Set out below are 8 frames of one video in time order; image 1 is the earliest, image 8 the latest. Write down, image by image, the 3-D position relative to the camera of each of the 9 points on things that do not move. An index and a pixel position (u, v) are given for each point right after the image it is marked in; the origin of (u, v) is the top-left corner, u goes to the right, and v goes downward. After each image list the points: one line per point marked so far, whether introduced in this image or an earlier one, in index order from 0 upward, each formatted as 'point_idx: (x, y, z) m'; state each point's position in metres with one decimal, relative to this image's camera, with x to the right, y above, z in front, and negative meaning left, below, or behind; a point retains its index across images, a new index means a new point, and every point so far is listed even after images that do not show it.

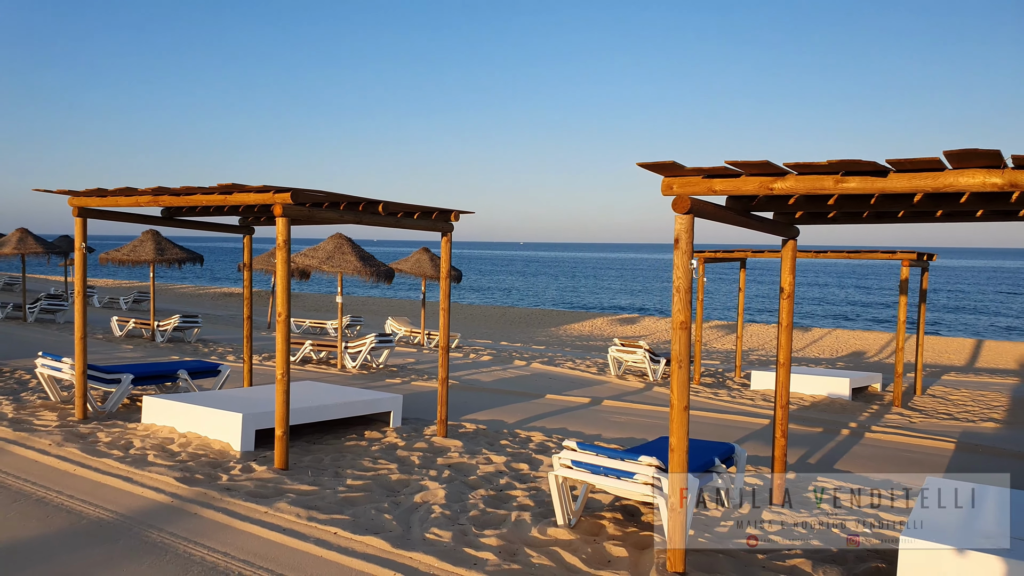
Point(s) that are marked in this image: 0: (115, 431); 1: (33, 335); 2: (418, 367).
0: (-3.1, -1.1, +6.2) m
1: (-8.7, -0.9, +14.4) m
2: (-1.4, -1.2, +11.7) m
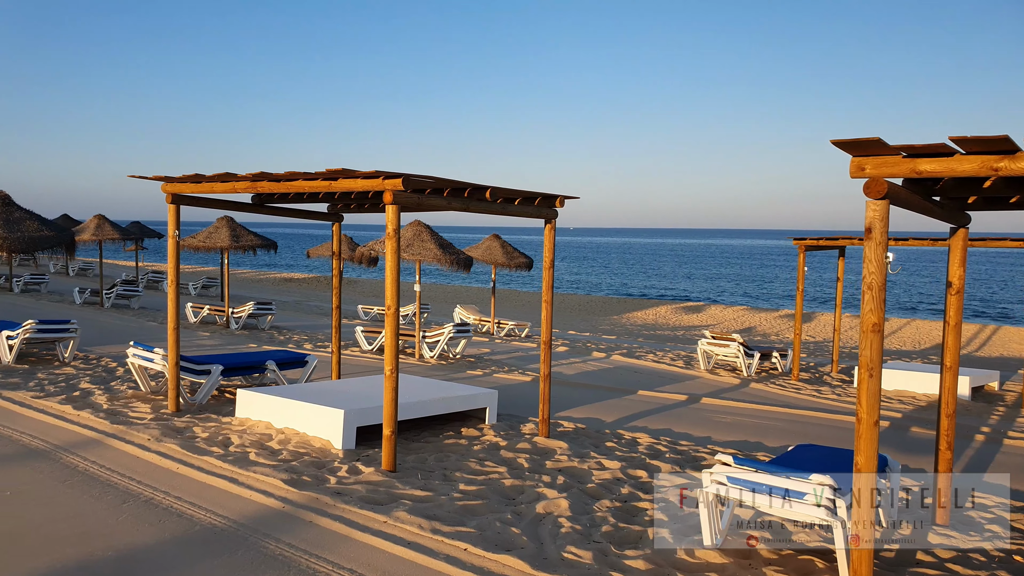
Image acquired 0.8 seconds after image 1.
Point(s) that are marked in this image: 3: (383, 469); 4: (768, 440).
0: (-2.3, -1.1, +6.0) m
1: (-7.3, -0.6, +14.5) m
2: (-0.2, -1.0, +11.4) m
3: (-0.8, -1.2, +5.1) m
4: (+2.2, -1.3, +6.7) m
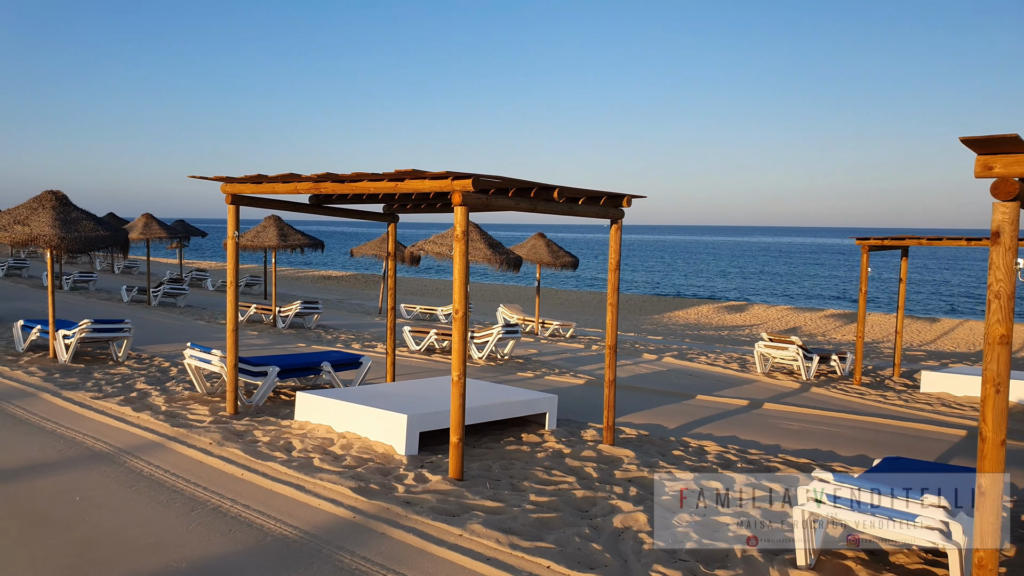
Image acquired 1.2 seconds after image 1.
0: (-1.8, -1.1, +5.9) m
1: (-6.5, -0.6, +14.6) m
2: (+0.5, -1.0, +11.2) m
3: (-0.4, -1.2, +4.9) m
4: (+2.7, -1.3, +6.5) m
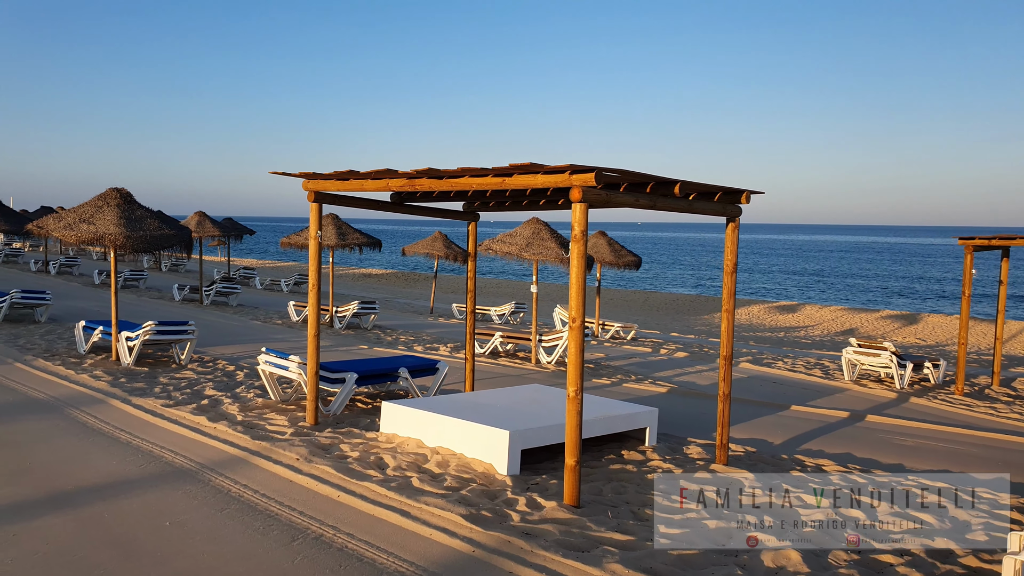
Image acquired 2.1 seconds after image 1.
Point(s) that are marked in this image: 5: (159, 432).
0: (-1.1, -1.1, +5.5) m
1: (-5.4, -0.6, +14.4) m
2: (+1.5, -1.0, +10.7) m
3: (+0.3, -1.2, +4.5) m
4: (+3.5, -1.4, +5.9) m
5: (-2.6, -1.1, +5.8) m
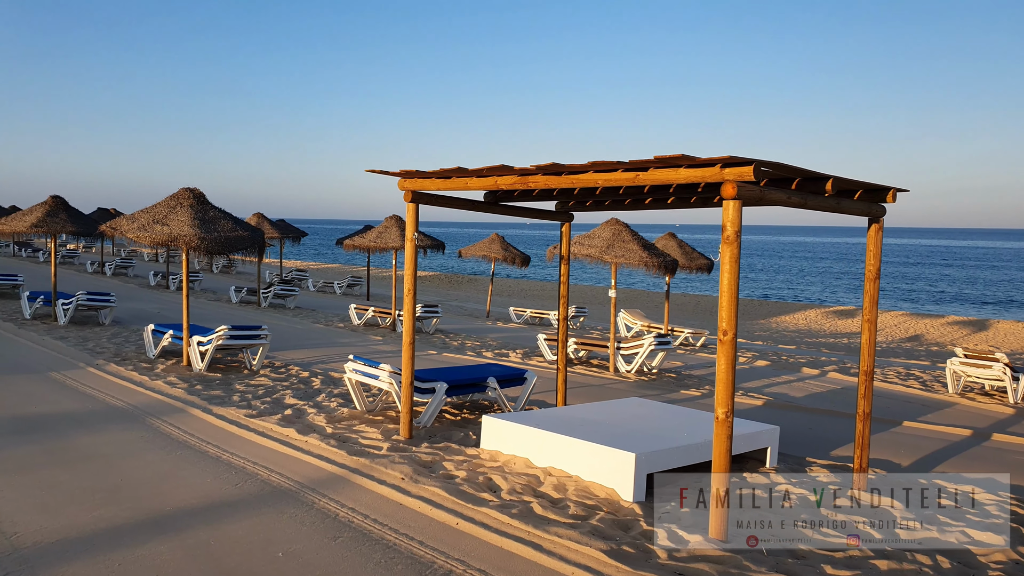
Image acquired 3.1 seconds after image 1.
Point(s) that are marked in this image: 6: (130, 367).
0: (-0.3, -1.1, +5.1) m
1: (-4.3, -0.6, +14.2) m
2: (+2.4, -1.1, +10.2) m
3: (+1.0, -1.3, +4.0) m
4: (+4.2, -1.4, +5.3) m
5: (-1.8, -1.1, +5.5) m
6: (-4.1, -0.9, +8.5) m
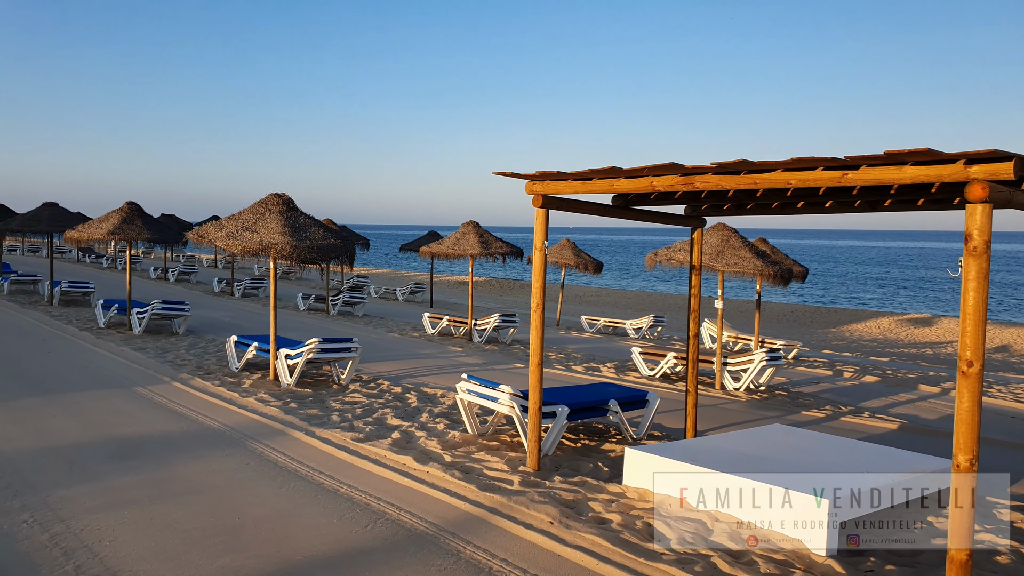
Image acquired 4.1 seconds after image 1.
0: (+0.6, -1.2, +4.5) m
1: (-2.9, -0.7, +13.8) m
2: (+3.6, -1.2, +9.4) m
3: (+1.8, -1.3, +3.3) m
4: (+5.1, -1.5, +4.4) m
5: (-0.9, -1.2, +5.0) m
6: (-3.0, -1.0, +8.1) m
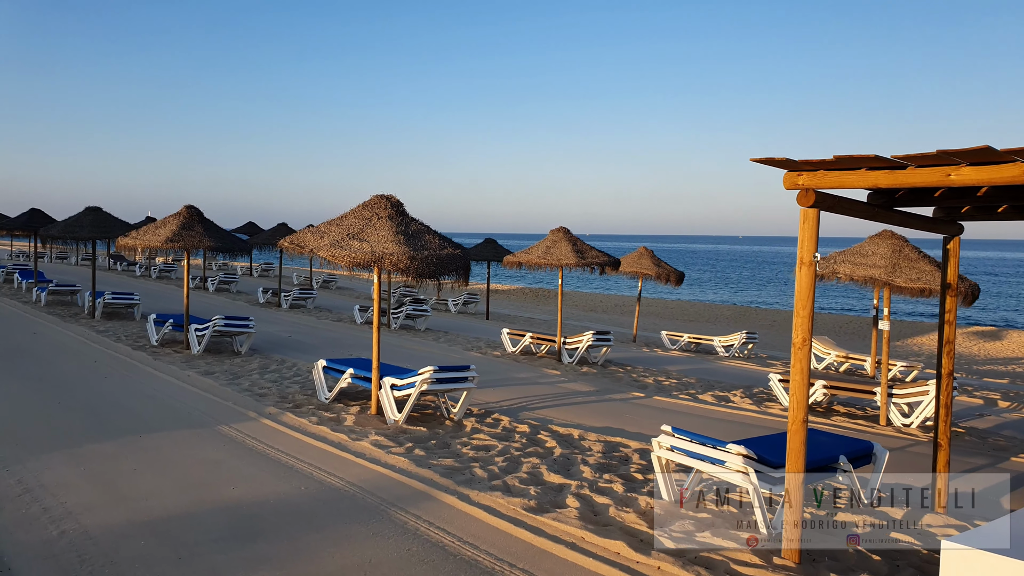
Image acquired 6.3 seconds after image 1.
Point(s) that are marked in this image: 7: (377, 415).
0: (+1.8, -1.4, +3.2) m
1: (-1.5, -1.0, +12.5) m
2: (+4.9, -1.4, +8.0) m
3: (+3.0, -1.5, +2.0) m
4: (+6.3, -1.7, +3.0) m
5: (+0.3, -1.3, +3.6) m
6: (-1.7, -1.1, +6.8) m
7: (-1.2, -1.1, +6.9) m
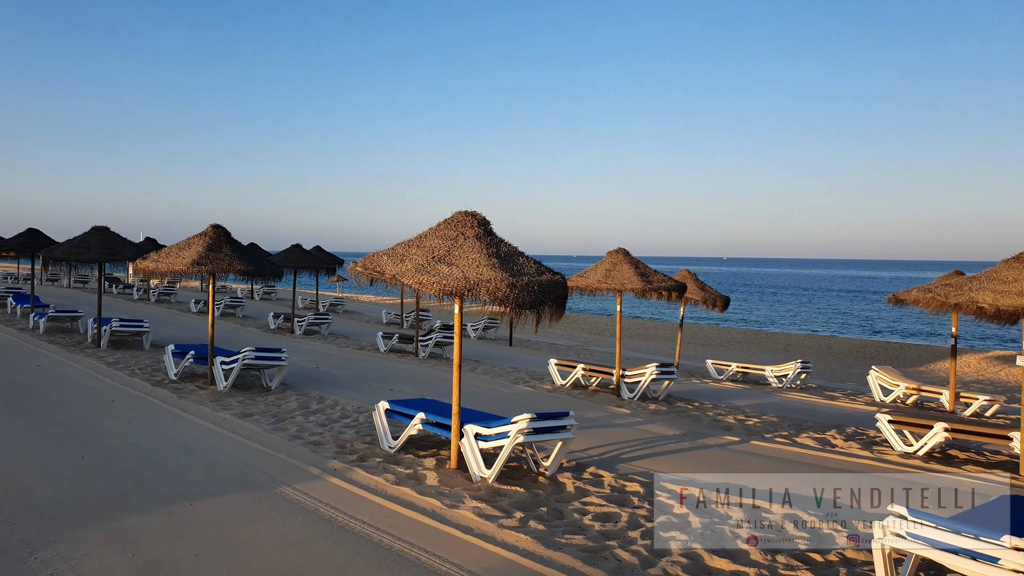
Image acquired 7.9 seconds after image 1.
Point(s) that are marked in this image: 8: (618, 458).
0: (+2.6, -1.5, +2.2) m
1: (-0.7, -1.3, +11.4) m
2: (+5.7, -1.7, +7.0) m
3: (+3.9, -1.6, +1.0) m
4: (+7.2, -1.8, +2.0) m
5: (+1.2, -1.5, +2.6) m
6: (-0.9, -1.4, +5.7) m
7: (-0.4, -1.4, +5.9) m
8: (+0.9, -1.5, +6.7) m
